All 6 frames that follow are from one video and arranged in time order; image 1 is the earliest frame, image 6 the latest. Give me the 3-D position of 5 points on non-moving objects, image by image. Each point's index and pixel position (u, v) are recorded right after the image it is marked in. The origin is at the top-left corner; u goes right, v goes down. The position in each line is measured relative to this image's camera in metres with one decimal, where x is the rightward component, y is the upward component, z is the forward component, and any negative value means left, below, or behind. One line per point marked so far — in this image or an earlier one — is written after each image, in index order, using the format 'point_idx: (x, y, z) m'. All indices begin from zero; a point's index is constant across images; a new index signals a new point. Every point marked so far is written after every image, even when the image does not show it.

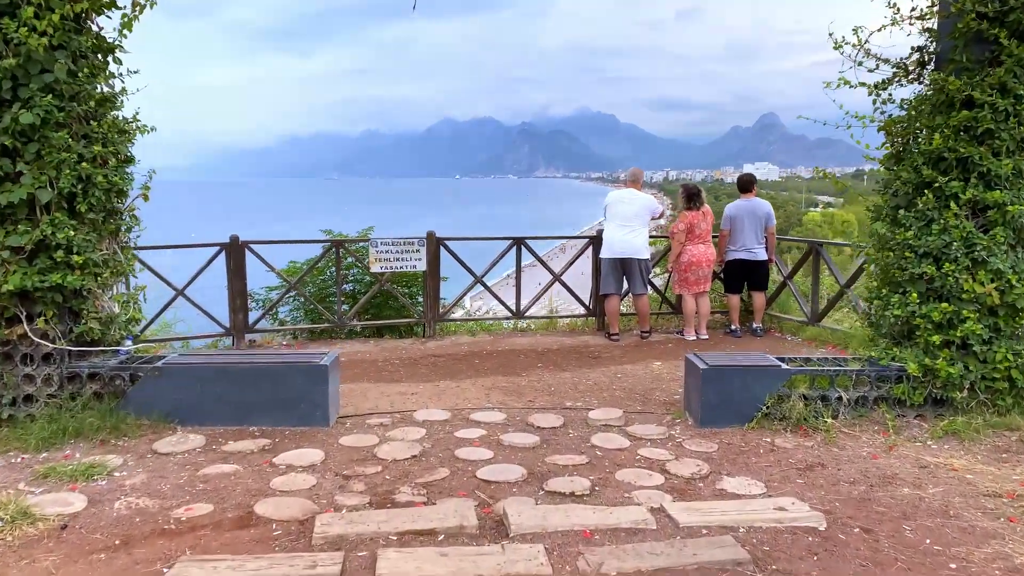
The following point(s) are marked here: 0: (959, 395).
0: (+2.6, -0.6, +4.5) m
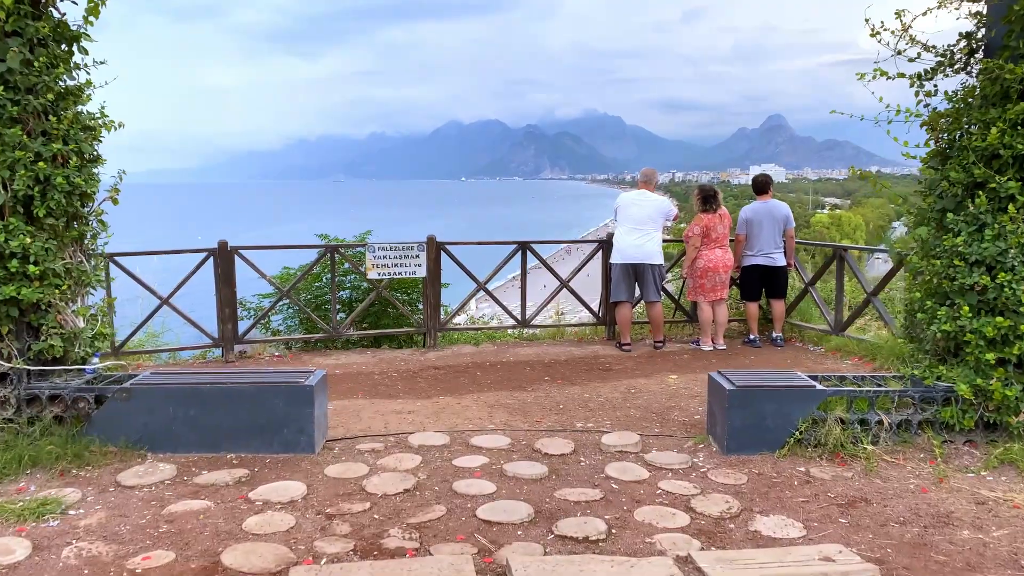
0: (+2.6, -0.7, +4.0) m
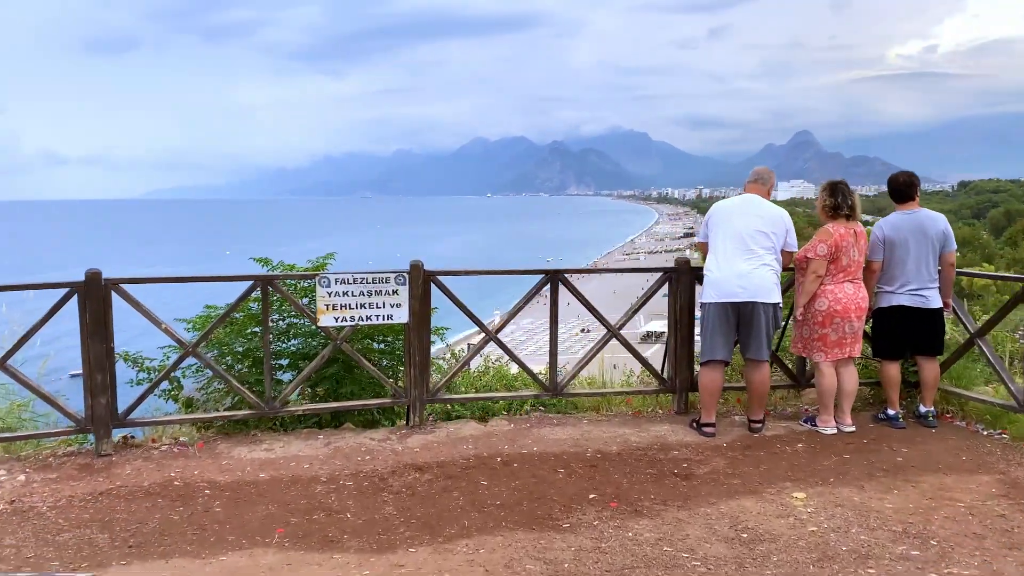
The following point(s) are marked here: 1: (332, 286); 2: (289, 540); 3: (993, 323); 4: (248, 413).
0: (+2.6, -1.0, +1.5) m
1: (-1.1, 0.0, +4.7) m
2: (-1.0, -1.1, +3.5) m
3: (+3.2, -0.2, +5.2) m
4: (-1.6, -0.8, +4.8) m
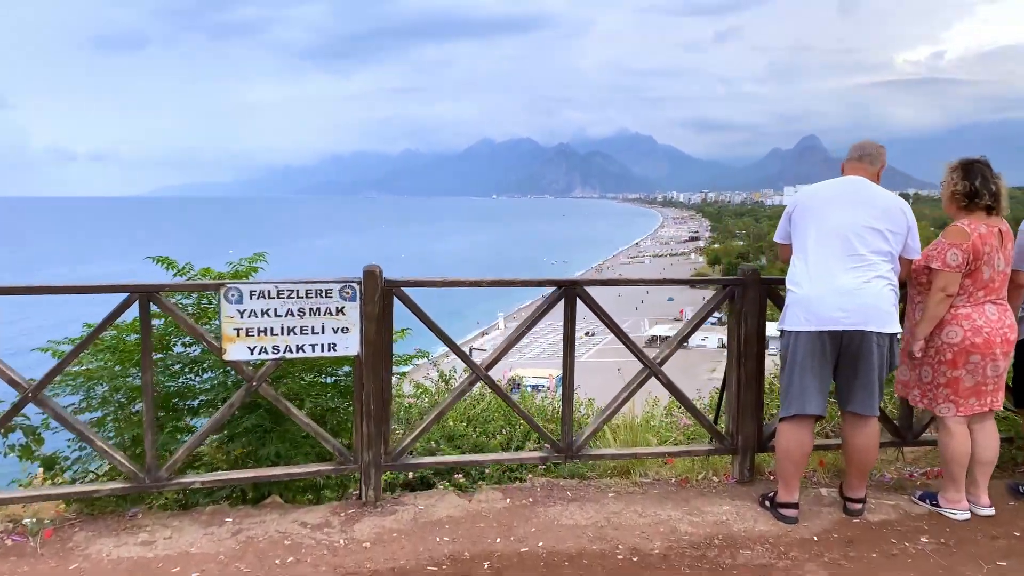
0: (+2.6, -1.1, -0.1) m
1: (-1.1, -0.1, +3.2) m
2: (-1.0, -1.2, +2.0) m
3: (+3.2, -0.3, +3.7) m
4: (-1.6, -0.8, +3.3) m
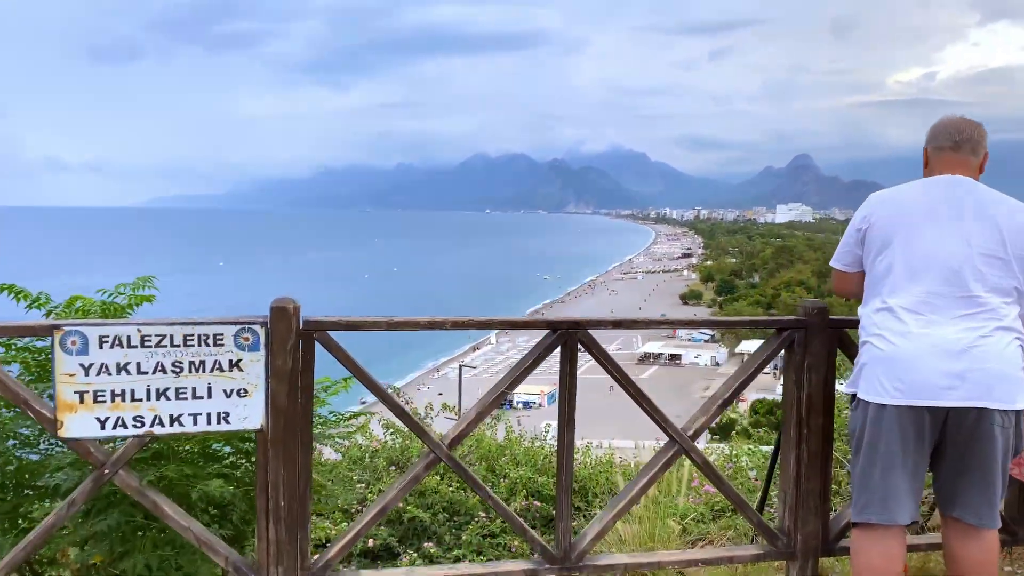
0: (+2.6, -1.2, -1.1) m
1: (-1.2, -0.2, +2.2) m
2: (-1.1, -1.3, +0.9) m
3: (+3.1, -0.5, +2.7) m
4: (-1.7, -0.9, +2.2) m
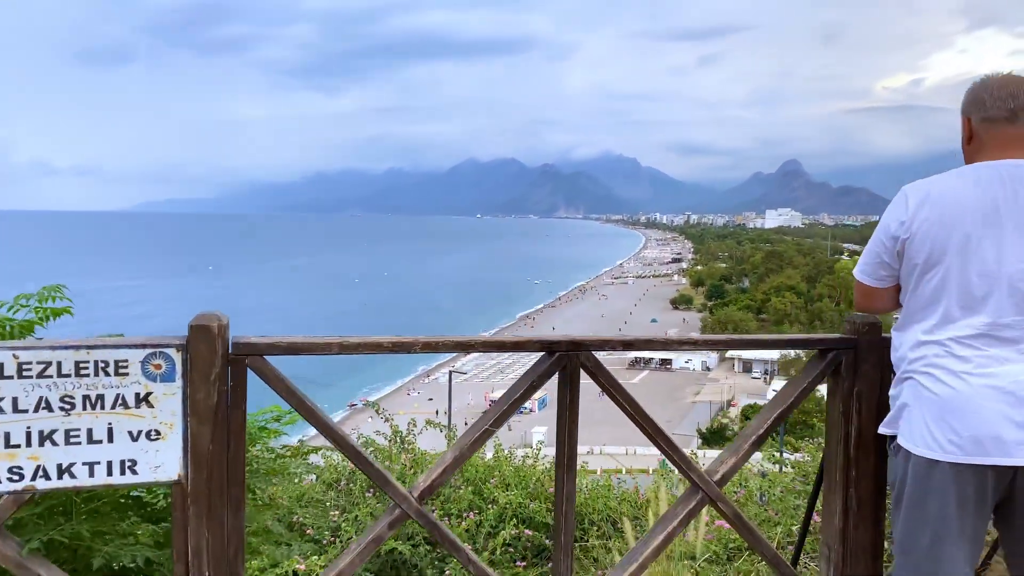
0: (+2.6, -1.2, -1.6) m
1: (-1.2, -0.2, +1.7) m
2: (-1.1, -1.3, +0.4) m
3: (+3.1, -0.6, +2.2) m
4: (-1.8, -1.0, +1.7) m
